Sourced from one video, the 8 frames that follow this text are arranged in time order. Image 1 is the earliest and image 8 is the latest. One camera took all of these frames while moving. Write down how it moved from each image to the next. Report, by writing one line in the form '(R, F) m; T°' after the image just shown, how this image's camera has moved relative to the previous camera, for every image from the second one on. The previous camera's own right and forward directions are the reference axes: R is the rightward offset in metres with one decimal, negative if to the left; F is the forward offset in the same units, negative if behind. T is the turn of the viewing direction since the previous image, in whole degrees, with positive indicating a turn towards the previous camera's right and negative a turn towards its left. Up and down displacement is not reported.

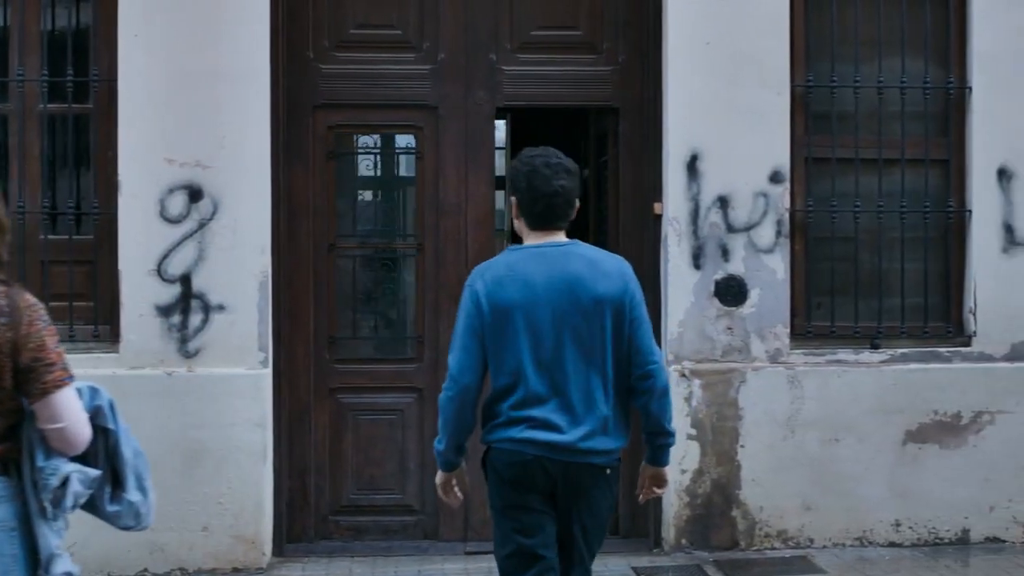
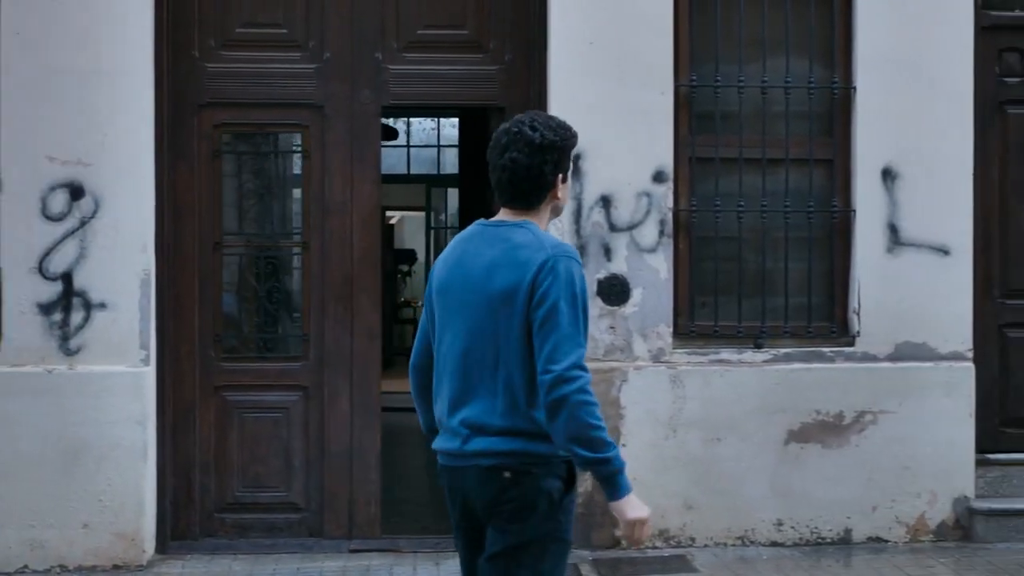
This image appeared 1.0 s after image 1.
(+0.5, 0.0) m; 0°
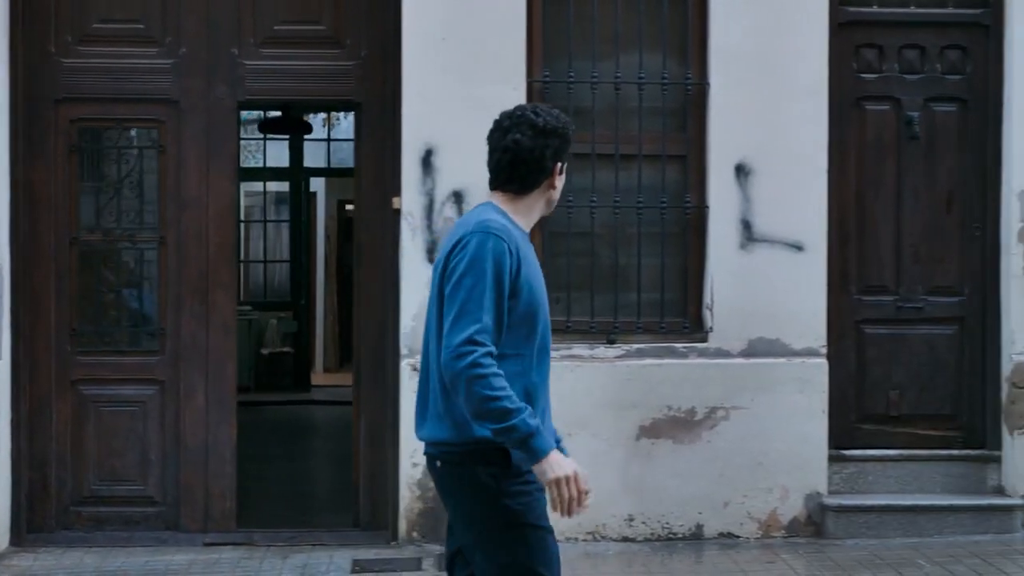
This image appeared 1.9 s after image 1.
(+0.6, 0.0) m; -1°
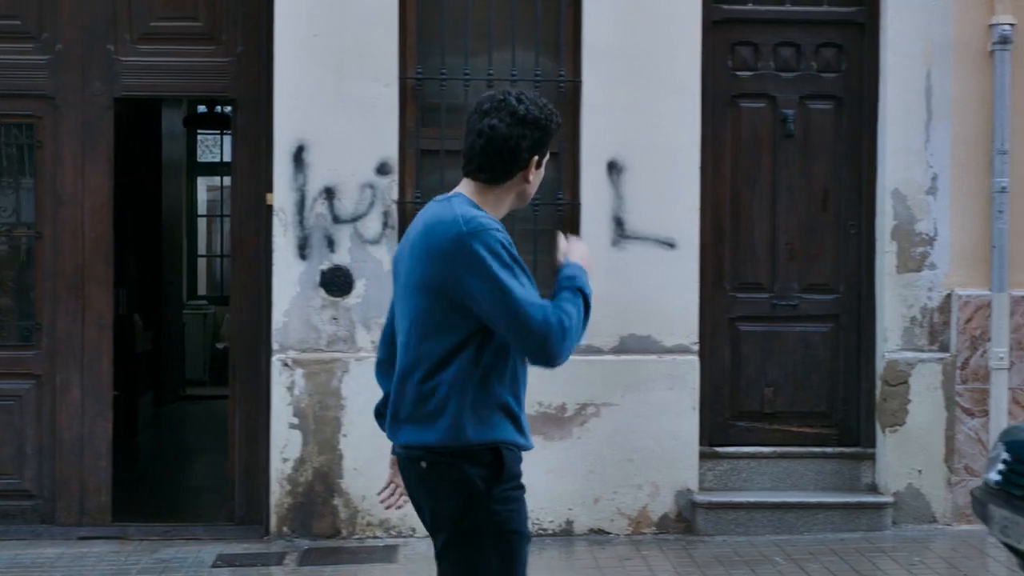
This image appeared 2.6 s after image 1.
(+0.5, 0.0) m; -1°
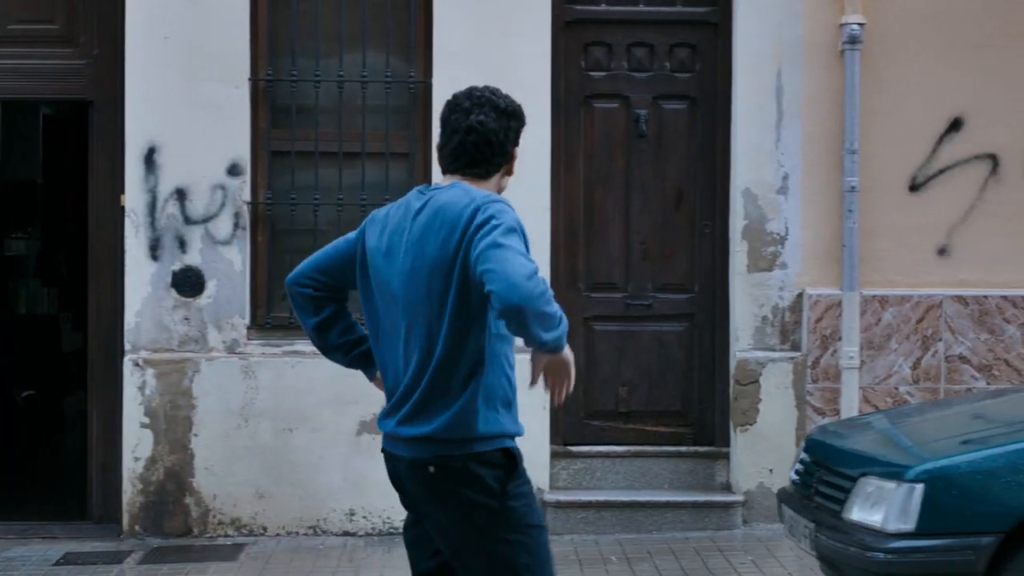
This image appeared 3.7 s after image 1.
(+0.7, 0.0) m; -1°
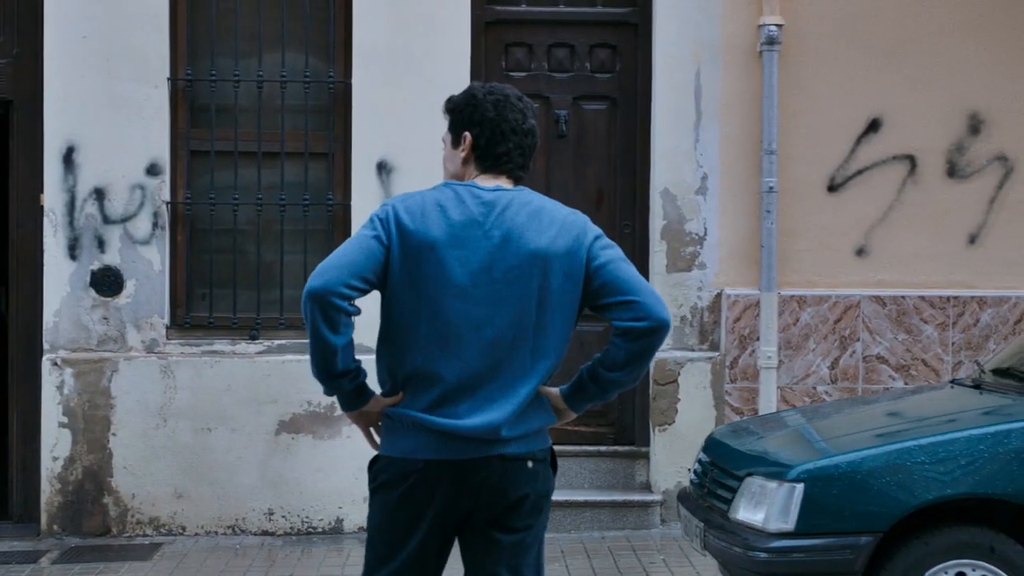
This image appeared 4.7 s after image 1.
(+0.3, 0.0) m; 0°
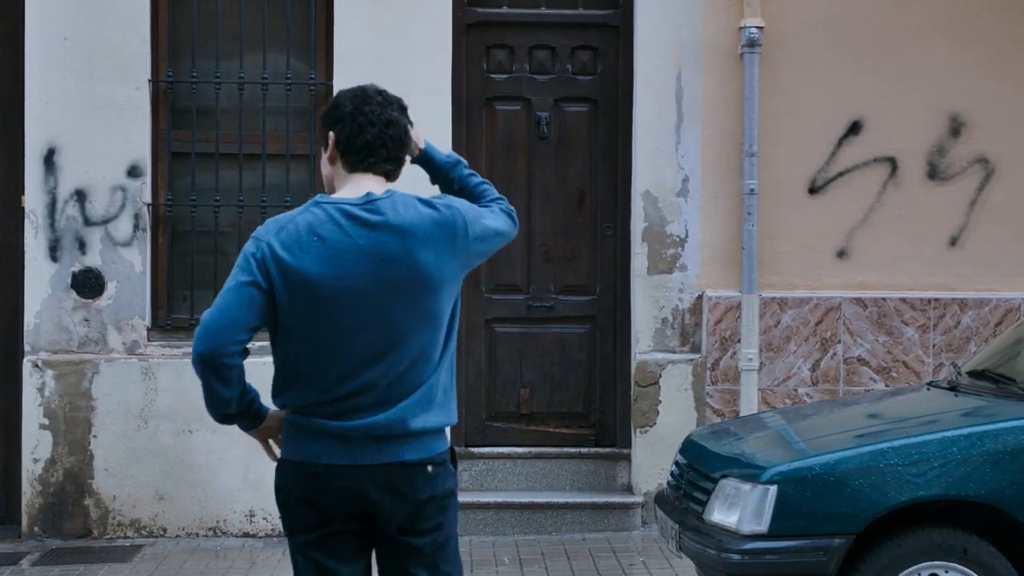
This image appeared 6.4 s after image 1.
(+0.1, 0.0) m; 0°
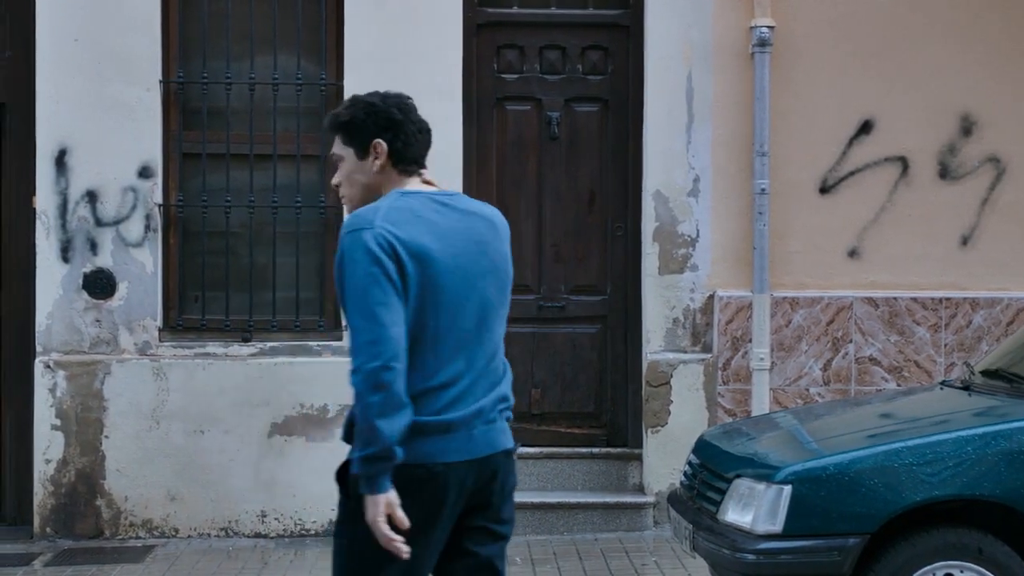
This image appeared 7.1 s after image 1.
(0.0, 0.0) m; 0°
